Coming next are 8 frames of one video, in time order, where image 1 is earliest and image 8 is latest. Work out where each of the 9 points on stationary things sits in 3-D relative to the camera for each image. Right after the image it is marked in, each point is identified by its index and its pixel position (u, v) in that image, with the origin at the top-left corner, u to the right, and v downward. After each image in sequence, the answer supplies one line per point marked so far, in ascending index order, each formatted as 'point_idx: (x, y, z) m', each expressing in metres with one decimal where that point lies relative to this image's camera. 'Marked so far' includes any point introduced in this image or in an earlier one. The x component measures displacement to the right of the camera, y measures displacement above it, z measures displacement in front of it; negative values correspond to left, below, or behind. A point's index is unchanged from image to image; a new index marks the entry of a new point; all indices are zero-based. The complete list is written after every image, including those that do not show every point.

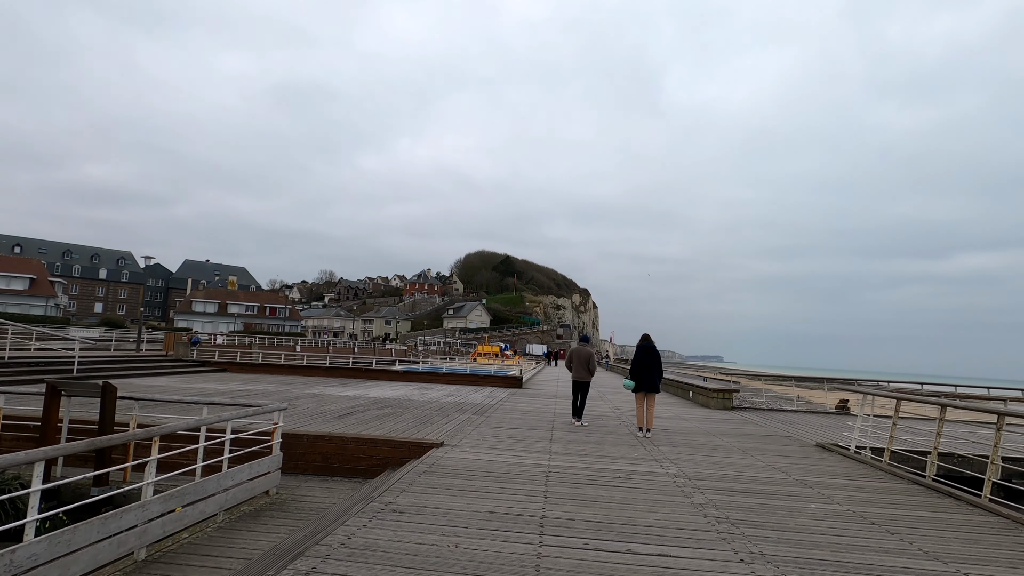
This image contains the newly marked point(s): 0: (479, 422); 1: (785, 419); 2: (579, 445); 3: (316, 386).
0: (-0.6, -2.4, +9.7) m
1: (+6.1, -2.9, +12.3) m
2: (+0.9, -2.2, +7.7) m
3: (-5.3, -2.7, +14.8) m
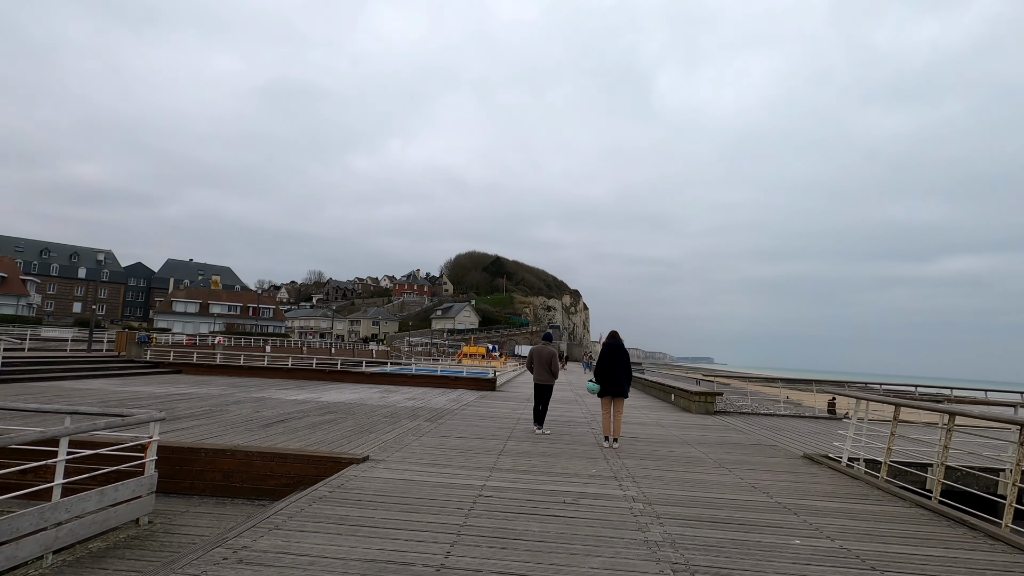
0: (-1.3, -2.2, +8.7) m
1: (+5.3, -2.8, +11.3) m
2: (+0.2, -2.1, +6.7) m
3: (-6.1, -2.6, +13.7) m
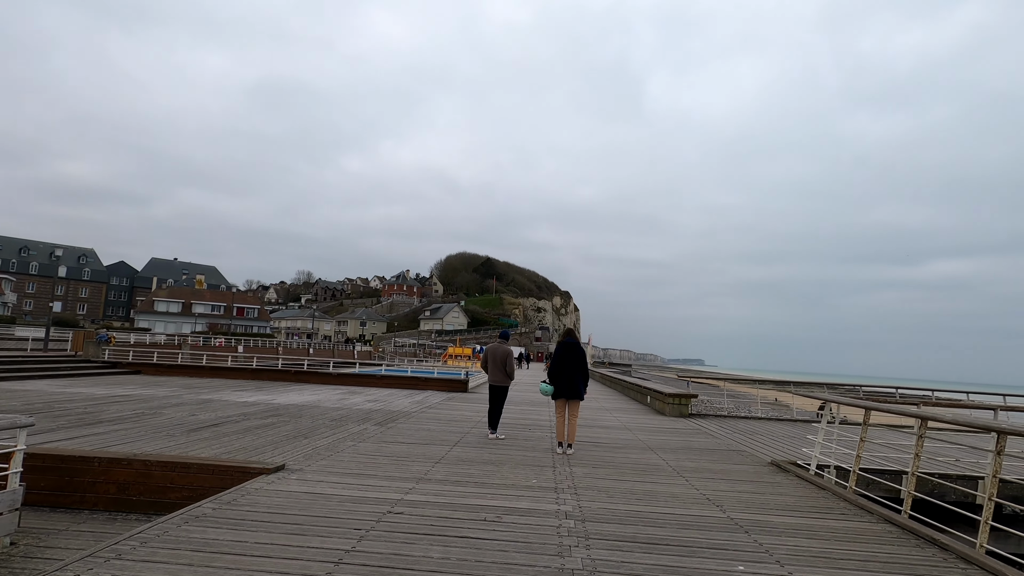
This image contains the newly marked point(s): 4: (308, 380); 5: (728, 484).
0: (-2.0, -2.2, +8.1) m
1: (+4.6, -2.8, +10.8) m
2: (-0.4, -2.0, +6.1) m
3: (-6.9, -2.5, +13.0) m
4: (-6.5, -2.9, +17.5) m
5: (+2.3, -2.1, +5.8) m
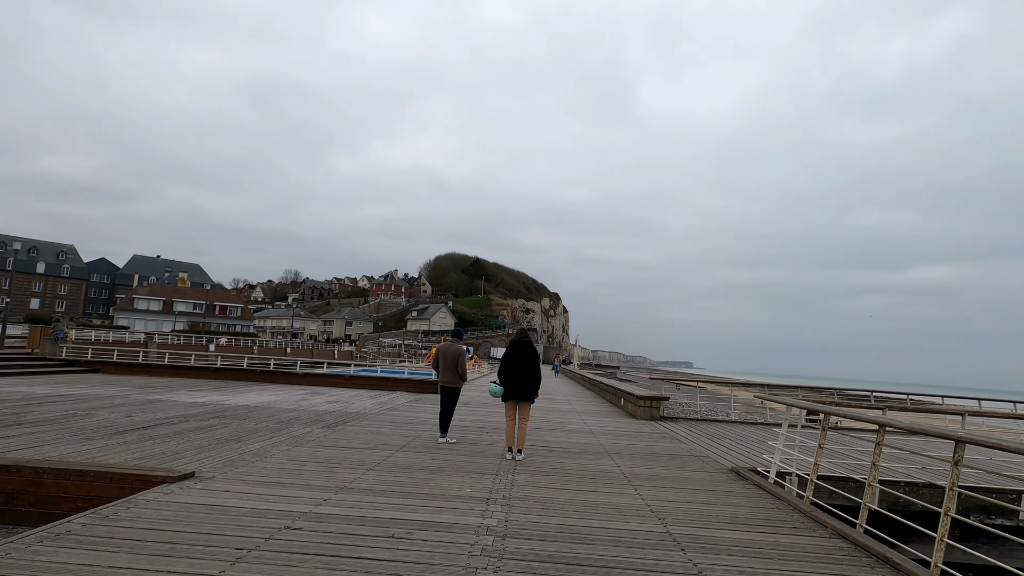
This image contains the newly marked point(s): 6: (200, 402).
0: (-2.7, -2.1, +7.6) m
1: (+3.8, -2.8, +10.5) m
2: (-1.1, -1.9, +5.7) m
3: (-7.7, -2.4, +12.4) m
4: (-7.3, -2.8, +16.9) m
5: (+1.6, -2.0, +5.4) m
6: (-6.3, -2.3, +11.0) m
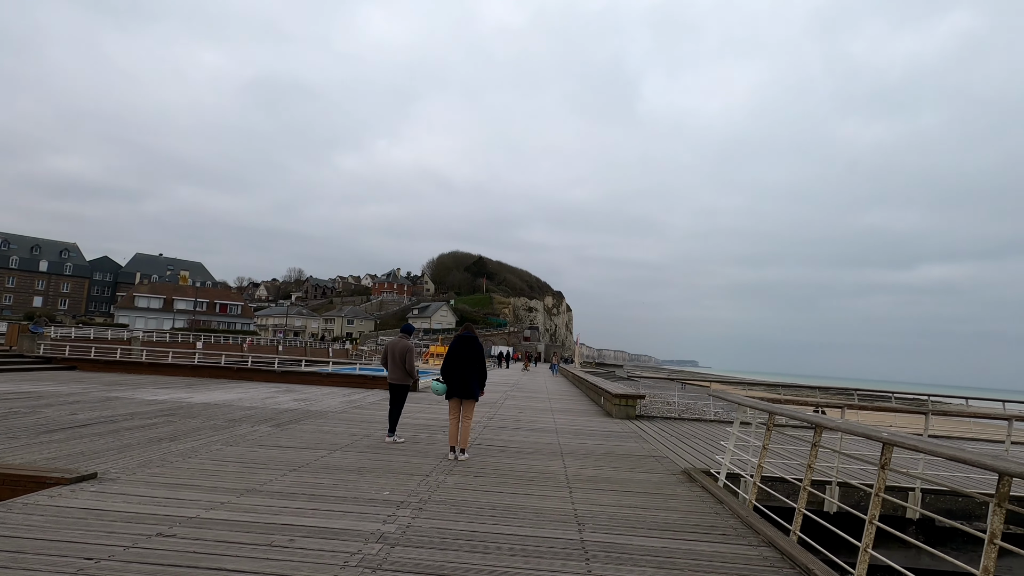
0: (-3.4, -2.0, +7.3) m
1: (+3.2, -2.7, +10.2) m
2: (-1.8, -1.8, +5.4) m
3: (-8.3, -2.3, +12.2) m
4: (-7.9, -2.7, +16.7) m
5: (+0.9, -2.0, +5.1) m
6: (-6.9, -2.2, +10.8) m
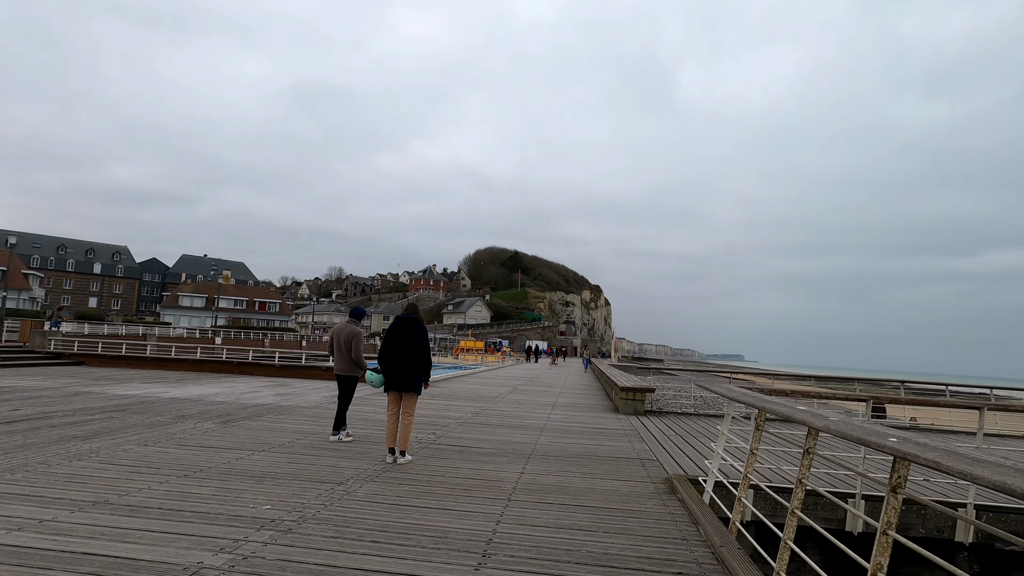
0: (-3.8, -1.8, +6.6) m
1: (+2.9, -2.3, +8.9) m
2: (-2.3, -1.6, +4.5) m
3: (-8.4, -2.1, +11.8) m
4: (-7.7, -2.5, +16.2) m
5: (+0.3, -1.7, +4.0) m
6: (-7.1, -2.0, +10.2) m
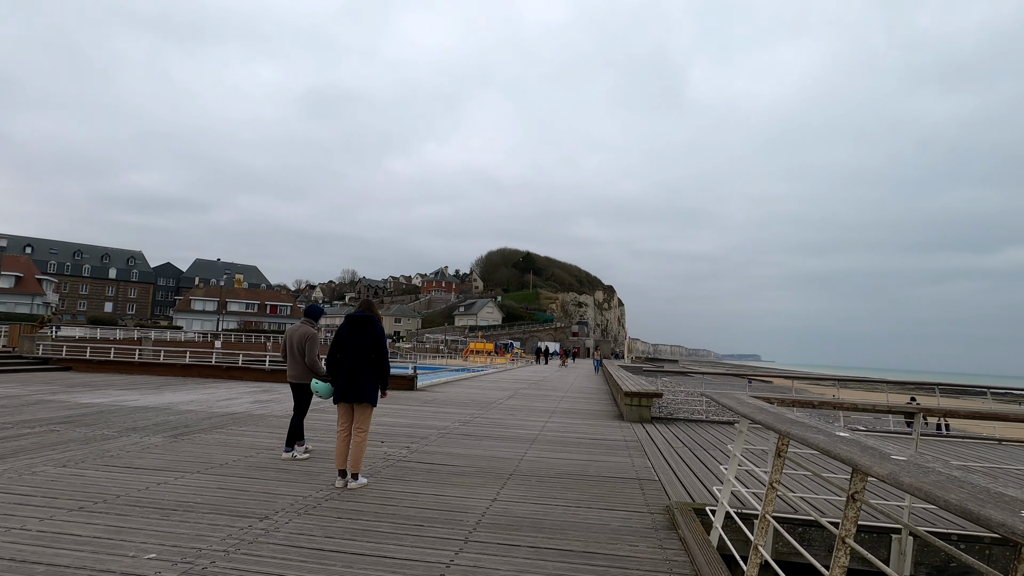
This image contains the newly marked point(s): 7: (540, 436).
0: (-4.0, -1.7, +5.8) m
1: (+2.8, -2.2, +8.0) m
2: (-2.6, -1.5, +3.7) m
3: (-8.5, -2.1, +11.1) m
4: (-7.7, -2.5, +15.5) m
5: (+0.1, -1.6, +3.2) m
6: (-7.2, -2.0, +9.6) m
7: (+0.4, -2.2, +8.1) m
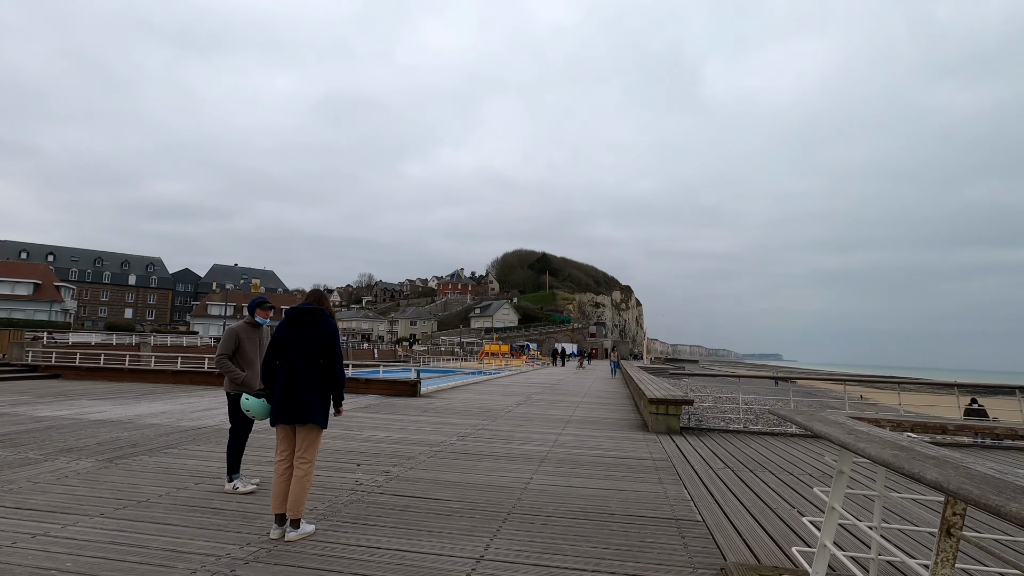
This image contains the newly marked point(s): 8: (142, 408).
0: (-4.0, -1.7, +4.7) m
1: (+2.8, -2.1, +6.7) m
2: (-2.7, -1.5, +2.6) m
3: (-8.3, -2.1, +10.1) m
4: (-7.4, -2.5, +14.5) m
5: (0.0, -1.5, +2.0) m
6: (-7.1, -2.0, +8.5) m
7: (+0.5, -2.1, +6.8) m
8: (-6.5, -2.1, +9.7) m
